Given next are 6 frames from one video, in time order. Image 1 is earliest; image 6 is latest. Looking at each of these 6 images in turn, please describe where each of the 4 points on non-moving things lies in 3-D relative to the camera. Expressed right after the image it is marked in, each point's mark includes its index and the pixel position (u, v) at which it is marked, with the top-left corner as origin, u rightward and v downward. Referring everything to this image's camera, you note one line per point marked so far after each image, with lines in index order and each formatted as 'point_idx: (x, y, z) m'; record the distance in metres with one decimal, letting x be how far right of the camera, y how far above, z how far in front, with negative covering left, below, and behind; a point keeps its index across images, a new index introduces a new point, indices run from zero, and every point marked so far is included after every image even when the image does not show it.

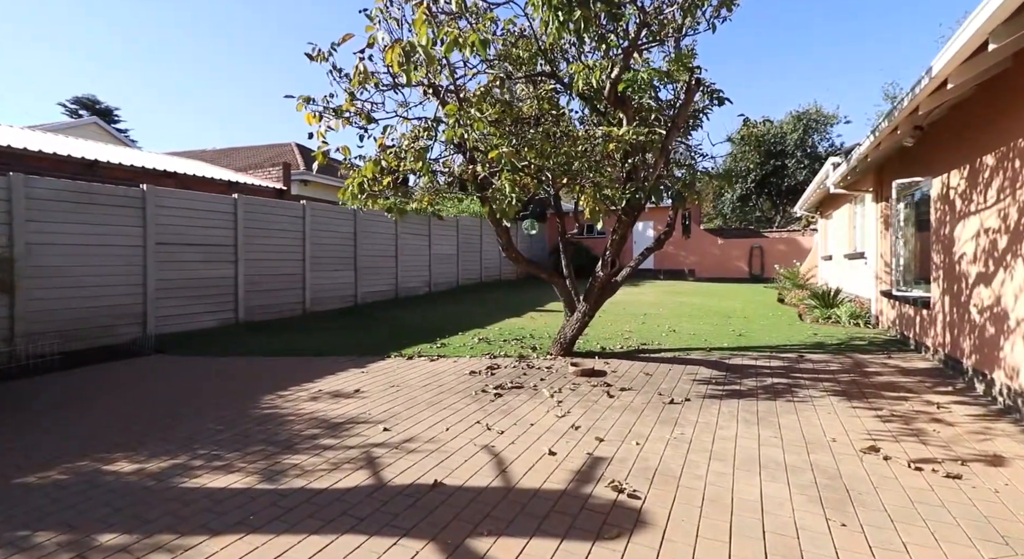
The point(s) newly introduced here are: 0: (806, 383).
0: (+3.0, -1.1, +6.3) m
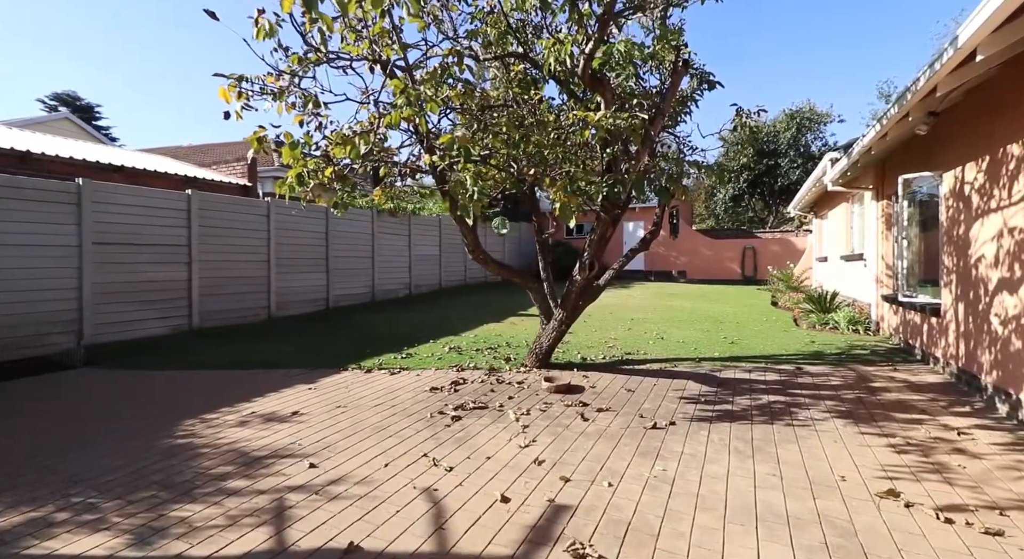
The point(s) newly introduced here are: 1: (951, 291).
0: (+2.7, -1.1, +5.6) m
1: (+4.5, -0.1, +6.3) m
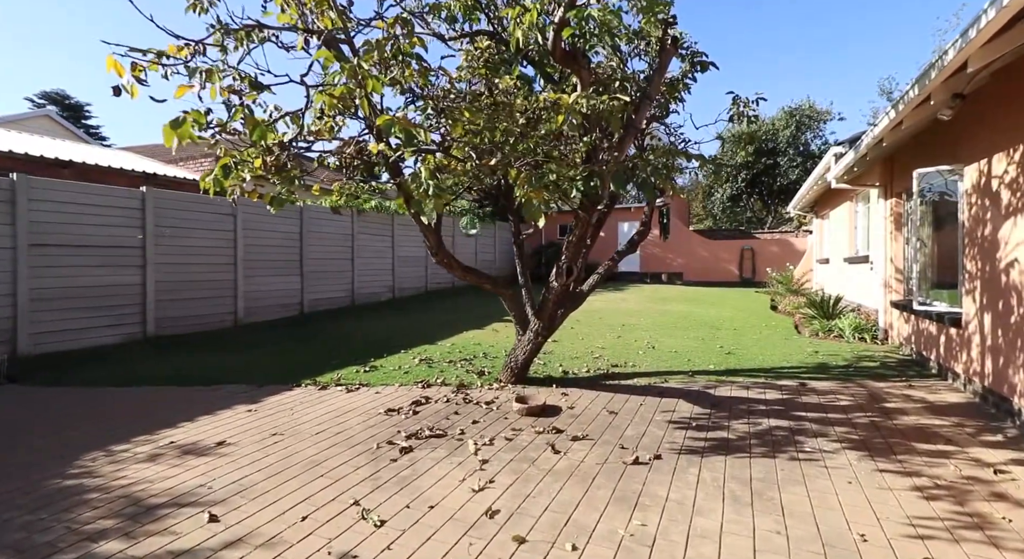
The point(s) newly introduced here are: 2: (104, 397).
0: (+2.4, -1.2, +4.9) m
1: (+4.2, -0.2, +5.6) m
2: (-4.1, -1.2, +6.2) m
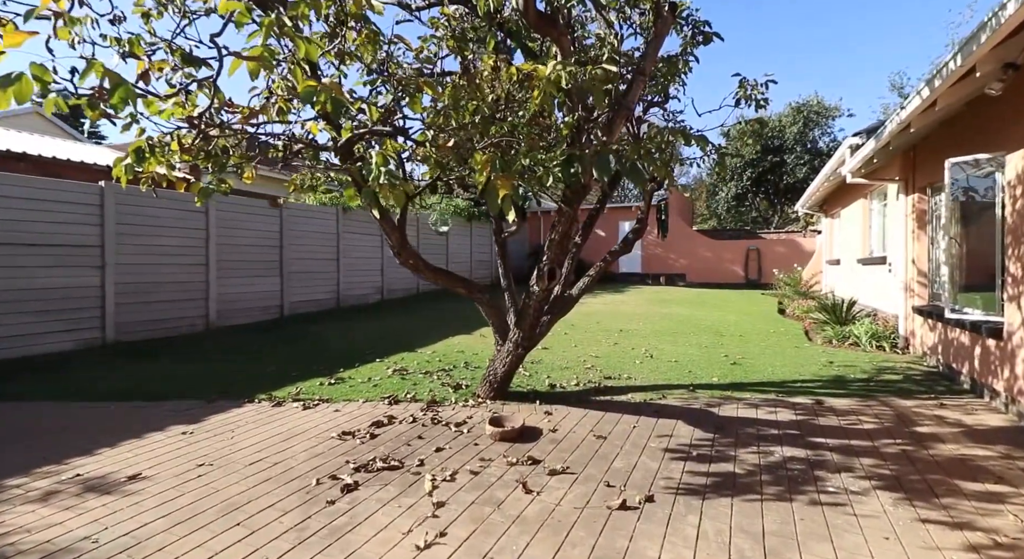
0: (+2.2, -1.2, +4.1) m
1: (+4.0, -0.2, +4.9) m
2: (-4.3, -1.2, +5.5) m
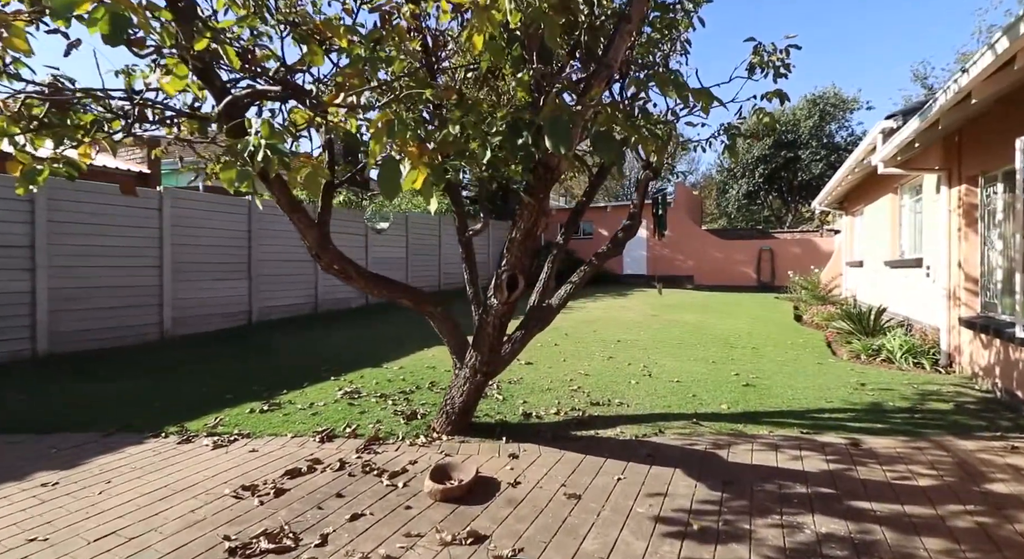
0: (+1.8, -1.3, +3.0) m
1: (+3.7, -0.3, +3.7) m
2: (-4.6, -1.3, +4.5) m
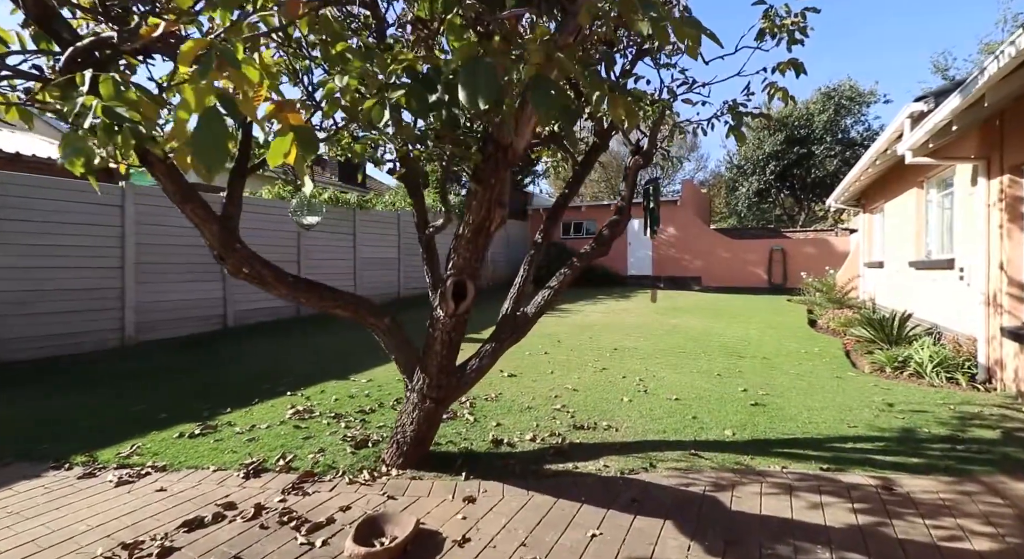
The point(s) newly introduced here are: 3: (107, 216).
0: (+1.6, -1.3, +2.2) m
1: (+3.4, -0.3, +2.9) m
2: (-4.9, -1.3, +3.8) m
3: (-5.7, +0.9, +8.7) m
